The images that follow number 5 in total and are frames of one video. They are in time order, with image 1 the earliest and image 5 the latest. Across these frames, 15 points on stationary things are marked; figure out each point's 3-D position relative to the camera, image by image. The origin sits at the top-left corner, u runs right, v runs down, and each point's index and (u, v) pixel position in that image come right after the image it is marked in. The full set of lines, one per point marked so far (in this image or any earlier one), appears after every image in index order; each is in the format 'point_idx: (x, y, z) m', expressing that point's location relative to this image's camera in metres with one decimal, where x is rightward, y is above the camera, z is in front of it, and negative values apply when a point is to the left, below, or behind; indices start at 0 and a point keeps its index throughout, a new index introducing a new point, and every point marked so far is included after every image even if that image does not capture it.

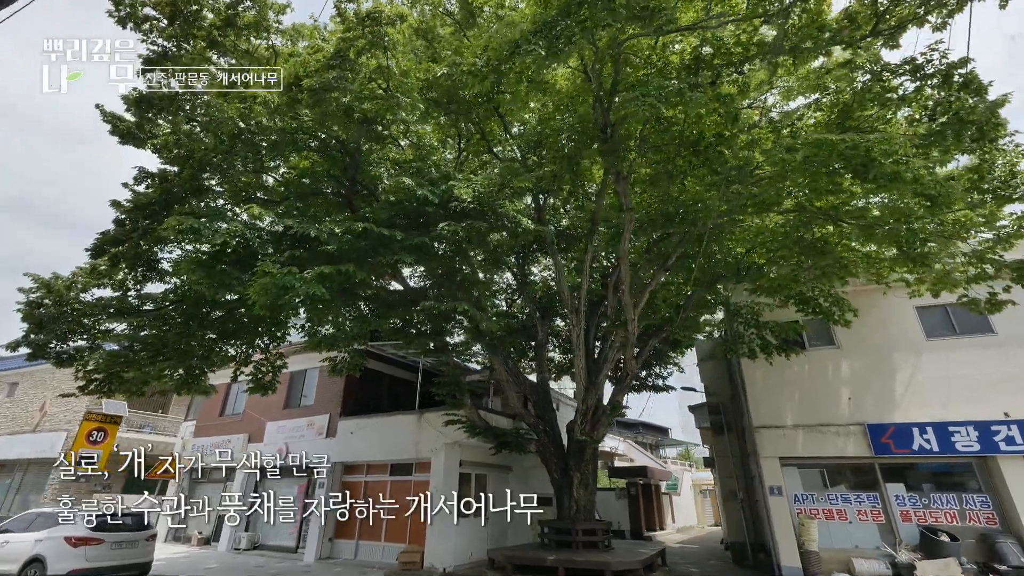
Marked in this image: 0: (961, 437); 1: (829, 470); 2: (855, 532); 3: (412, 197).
0: (+6.8, -2.2, +8.0) m
1: (+5.2, -3.0, +8.7) m
2: (+5.4, -3.8, +8.3) m
3: (-1.3, +1.3, +7.4) m
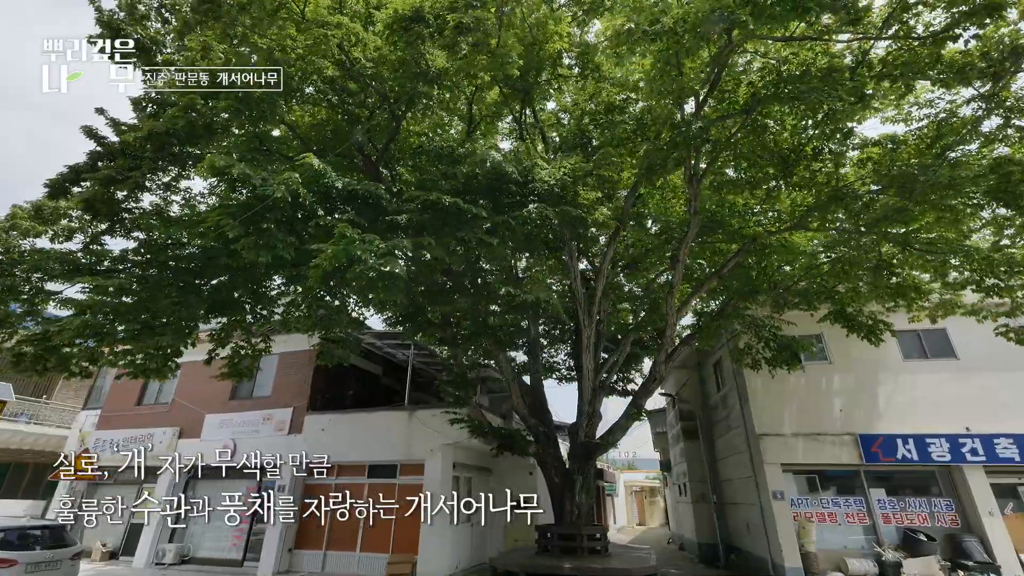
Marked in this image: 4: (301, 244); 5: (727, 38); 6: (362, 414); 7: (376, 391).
0: (+7.2, -2.7, +9.0) m
1: (+5.4, -3.3, +9.4) m
2: (+5.7, -4.2, +9.0) m
3: (-0.3, +1.5, +6.8) m
4: (-2.5, +0.5, +6.3) m
5: (+2.5, +3.0, +6.3) m
6: (-3.0, -2.5, +10.7) m
7: (-3.3, -2.5, +12.9) m
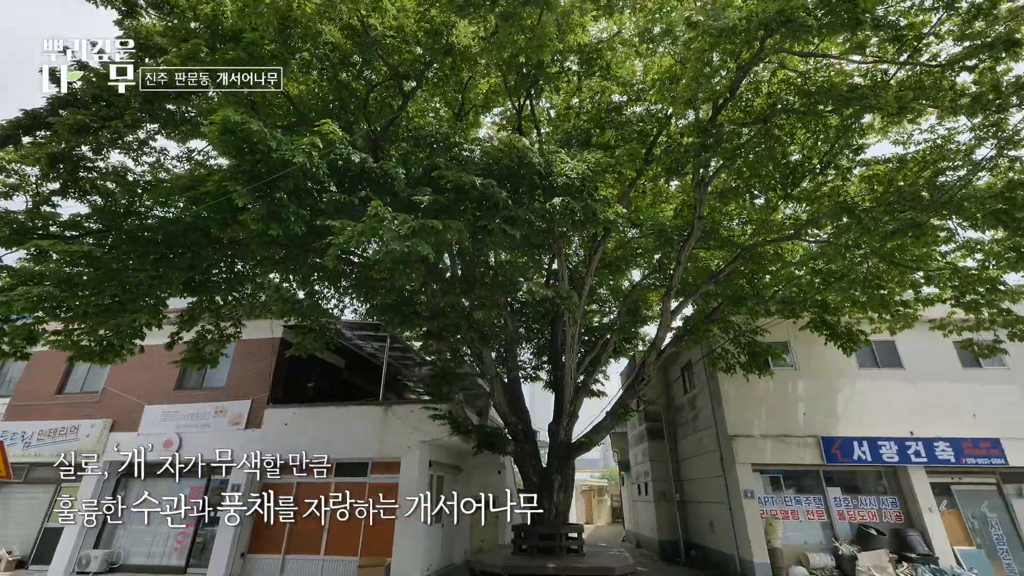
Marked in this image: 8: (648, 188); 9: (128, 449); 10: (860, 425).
0: (+6.9, -3.0, +9.7) m
1: (+5.1, -3.5, +9.9) m
2: (+5.3, -4.3, +9.5) m
3: (0.0, +1.6, +6.6) m
4: (-2.2, +0.7, +5.7) m
5: (+2.9, +2.9, +6.4) m
6: (-3.4, -2.3, +10.0) m
7: (-4.0, -2.2, +12.2) m
8: (+2.2, +1.6, +8.5) m
9: (-6.9, -3.2, +10.3) m
10: (+6.6, -2.6, +10.0) m
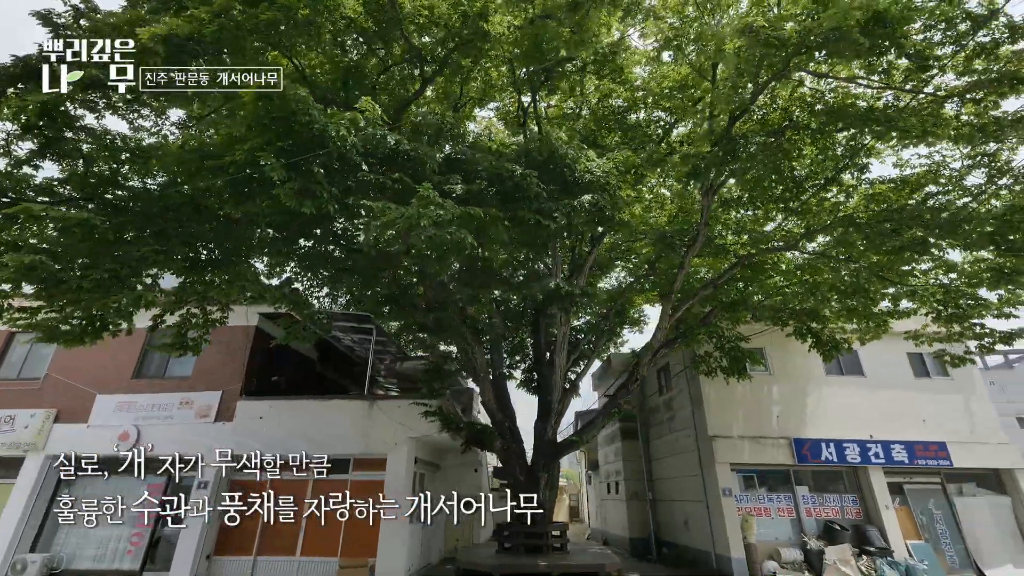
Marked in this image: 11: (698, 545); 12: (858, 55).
0: (+6.6, -3.2, +10.4) m
1: (+4.8, -3.6, +10.3) m
2: (+5.0, -4.5, +10.0) m
3: (+0.4, +1.7, +6.5) m
4: (-1.8, +0.9, +5.4) m
5: (+3.3, +2.9, +6.7) m
6: (-3.6, -2.1, +9.5) m
7: (-4.5, -2.0, +11.6) m
8: (+2.3, +1.6, +8.7) m
9: (-7.1, -2.8, +9.4) m
10: (+6.3, -2.8, +10.6) m
11: (+3.7, -5.1, +10.5) m
12: (+3.7, +2.5, +5.7) m
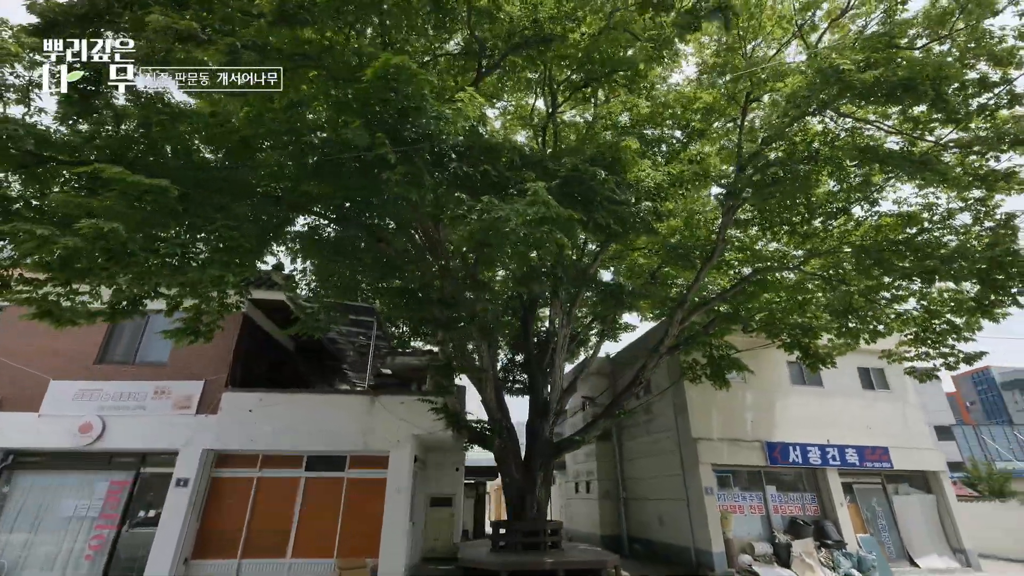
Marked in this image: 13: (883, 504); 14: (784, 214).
0: (+6.4, -3.6, +11.4) m
1: (+4.6, -3.9, +11.0) m
2: (+4.8, -4.8, +10.8) m
3: (+1.1, +1.6, +6.6) m
4: (-0.9, +1.0, +5.2) m
5: (+4.1, +2.7, +7.2) m
6: (-3.5, -1.8, +9.0) m
7: (-4.6, -1.7, +10.9) m
8: (+2.7, +1.4, +9.1) m
9: (-7.0, -2.4, +8.4) m
10: (+6.1, -3.1, +11.5) m
11: (+3.4, -5.3, +11.0) m
12: (+4.6, +2.2, +6.3) m
13: (+8.2, -4.8, +11.8) m
14: (+4.2, +1.2, +8.3) m
